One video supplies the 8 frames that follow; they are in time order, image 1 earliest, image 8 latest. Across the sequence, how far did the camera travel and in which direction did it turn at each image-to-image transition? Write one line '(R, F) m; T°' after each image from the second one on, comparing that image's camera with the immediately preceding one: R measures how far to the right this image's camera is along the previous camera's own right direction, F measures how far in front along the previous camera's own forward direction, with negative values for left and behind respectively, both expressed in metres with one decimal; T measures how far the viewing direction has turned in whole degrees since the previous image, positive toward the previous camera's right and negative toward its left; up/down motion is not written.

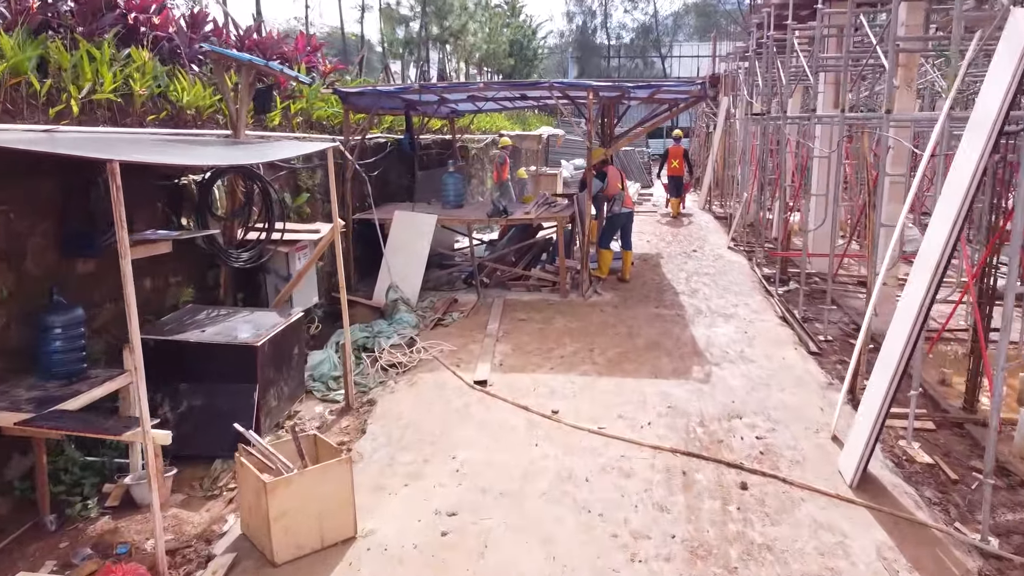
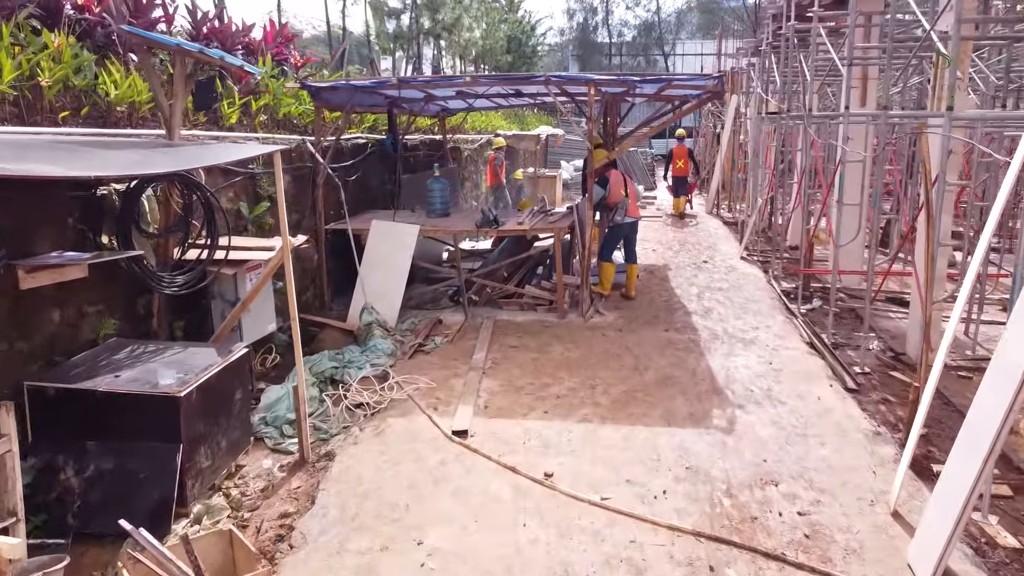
(+0.1, +1.0) m; 0°
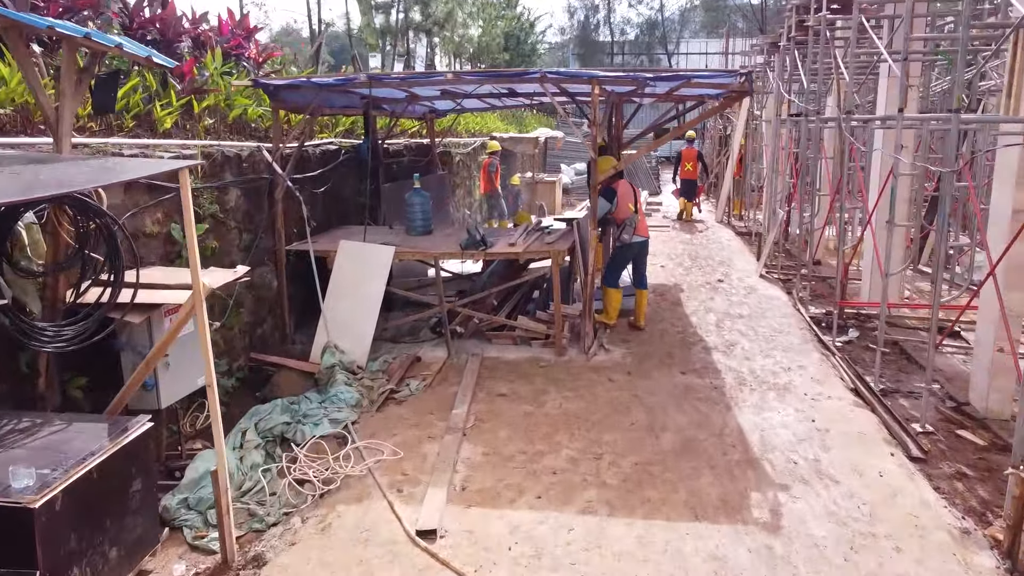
(+0.1, +1.1) m; 0°
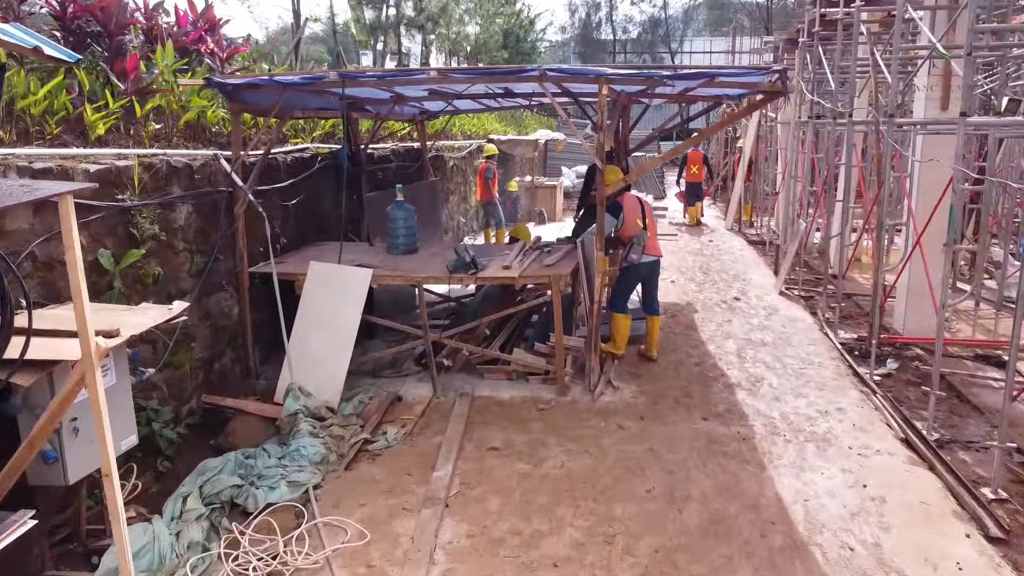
(0.0, +0.9) m; 0°
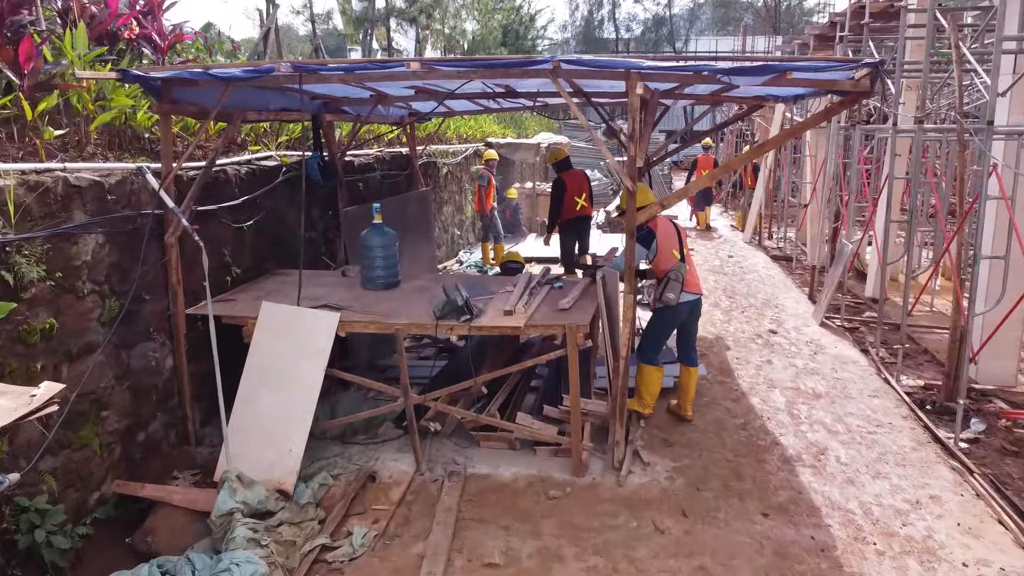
(0.0, +1.2) m; 0°
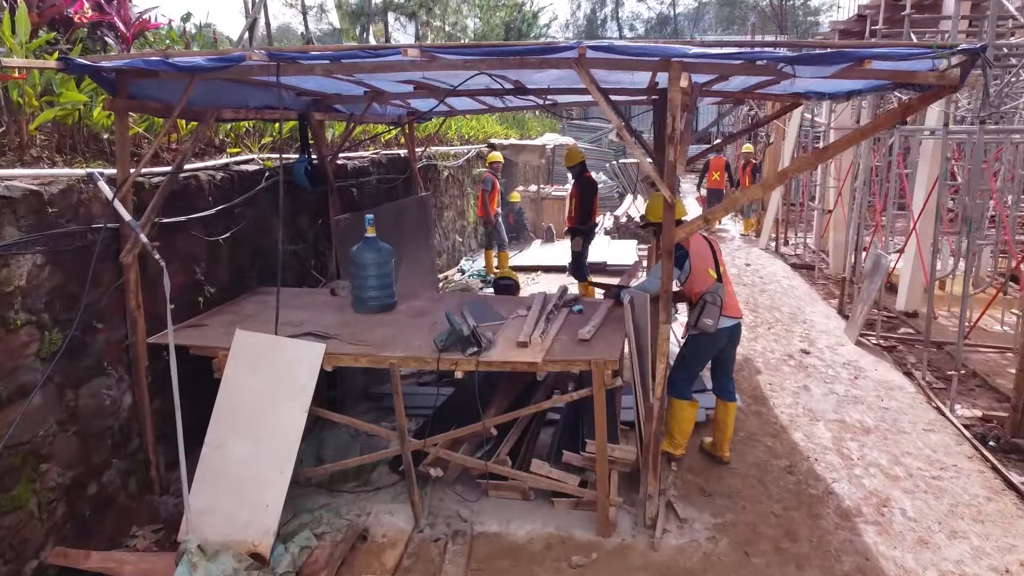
(-0.1, +0.7) m; 0°
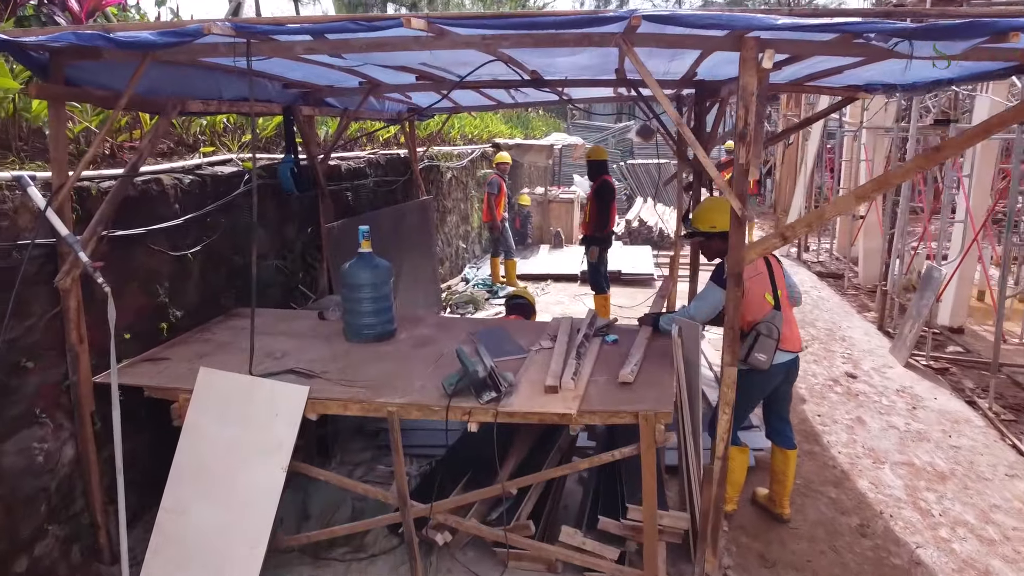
(-0.1, +0.7) m; 0°
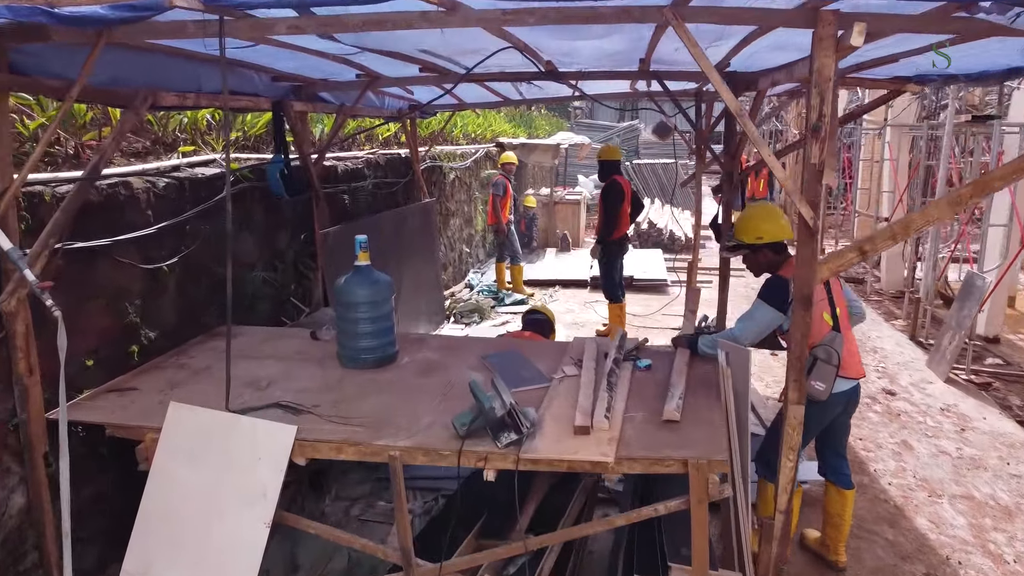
(-0.1, +0.5) m; 0°
